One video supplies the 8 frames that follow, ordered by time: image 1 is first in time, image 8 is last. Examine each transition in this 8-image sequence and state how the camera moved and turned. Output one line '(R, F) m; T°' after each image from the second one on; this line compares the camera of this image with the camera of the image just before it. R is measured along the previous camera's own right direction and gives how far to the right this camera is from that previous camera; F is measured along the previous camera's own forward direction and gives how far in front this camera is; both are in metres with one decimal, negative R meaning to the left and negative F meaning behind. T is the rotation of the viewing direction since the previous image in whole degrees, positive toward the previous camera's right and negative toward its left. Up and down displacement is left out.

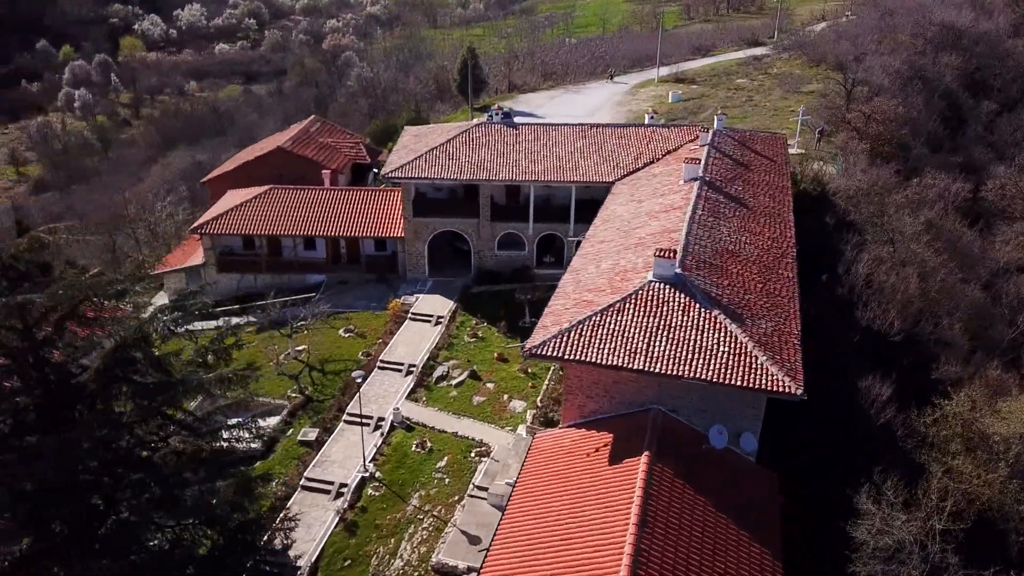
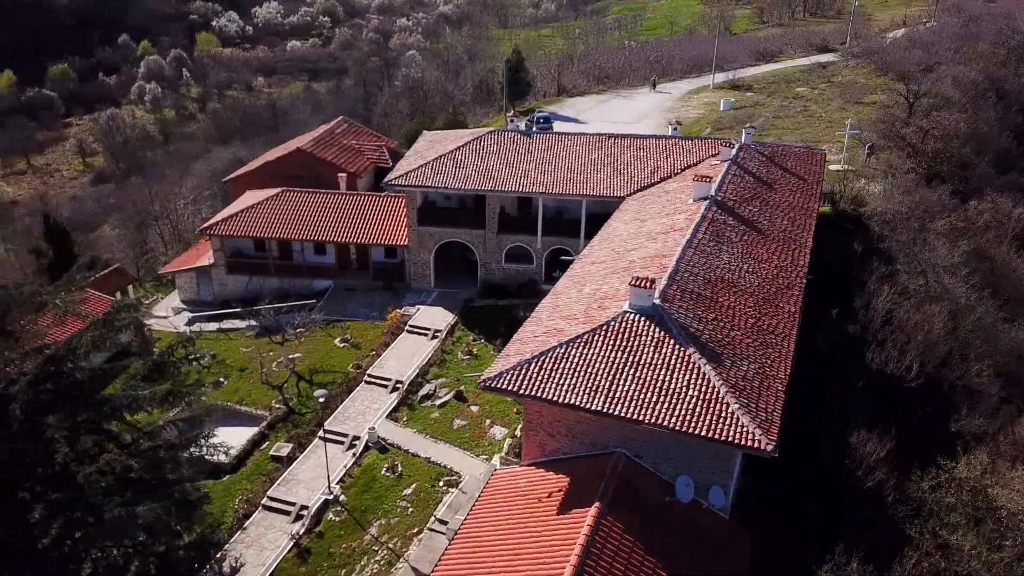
(+2.4, +1.4) m; -5°
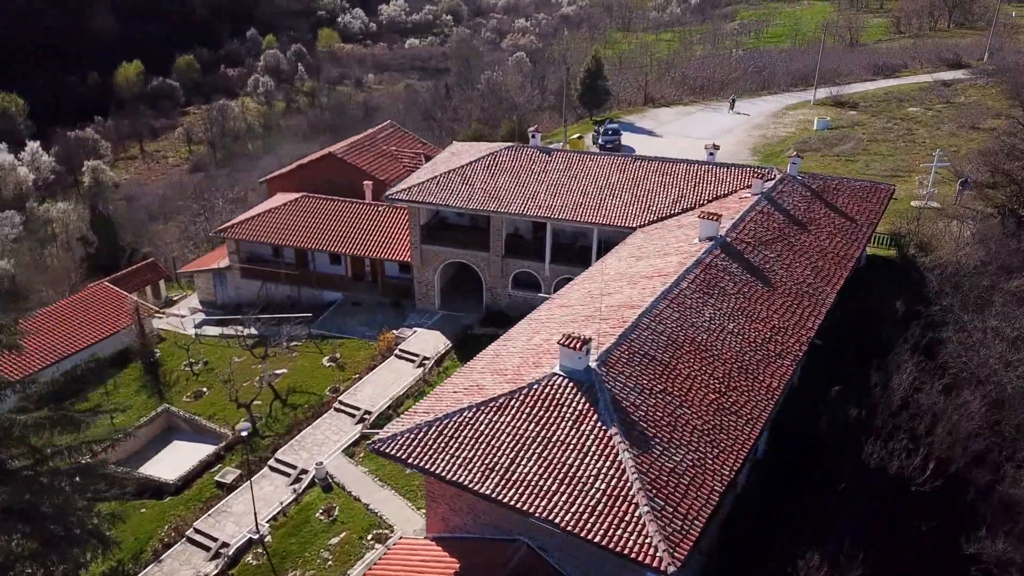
(+4.0, +2.6) m; -9°
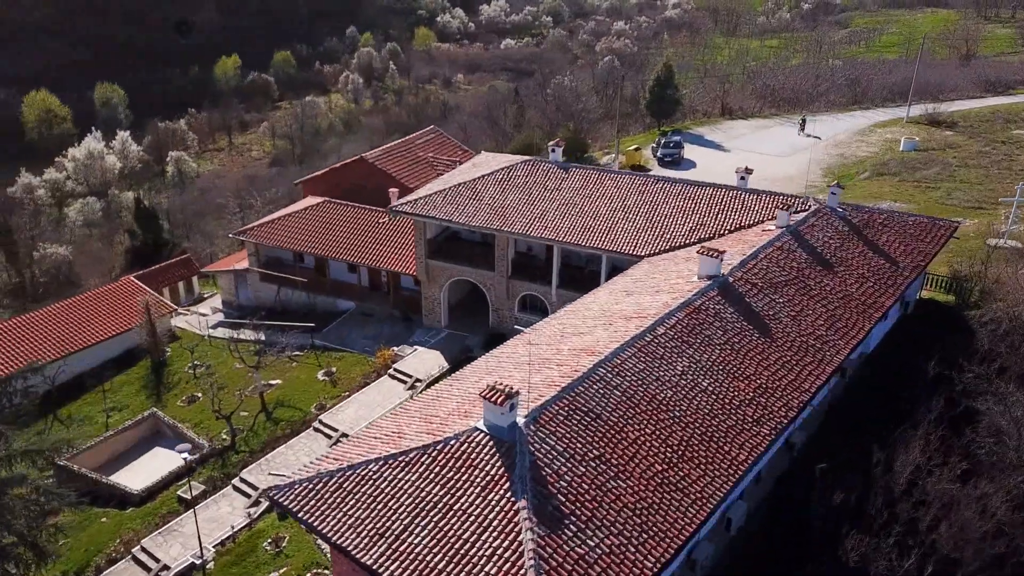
(+3.0, +1.9) m; -7°
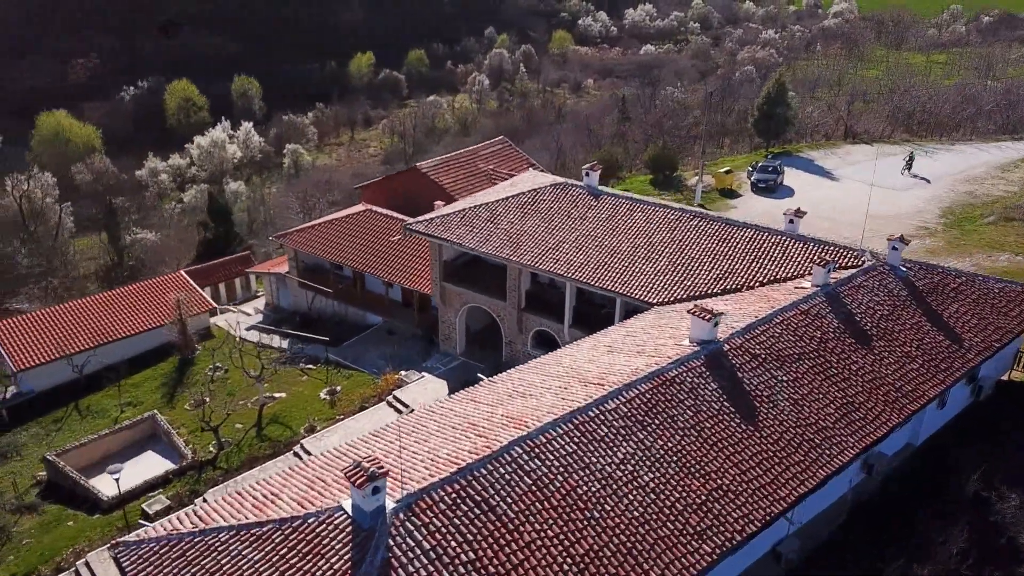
(+3.7, +2.5) m; -10°
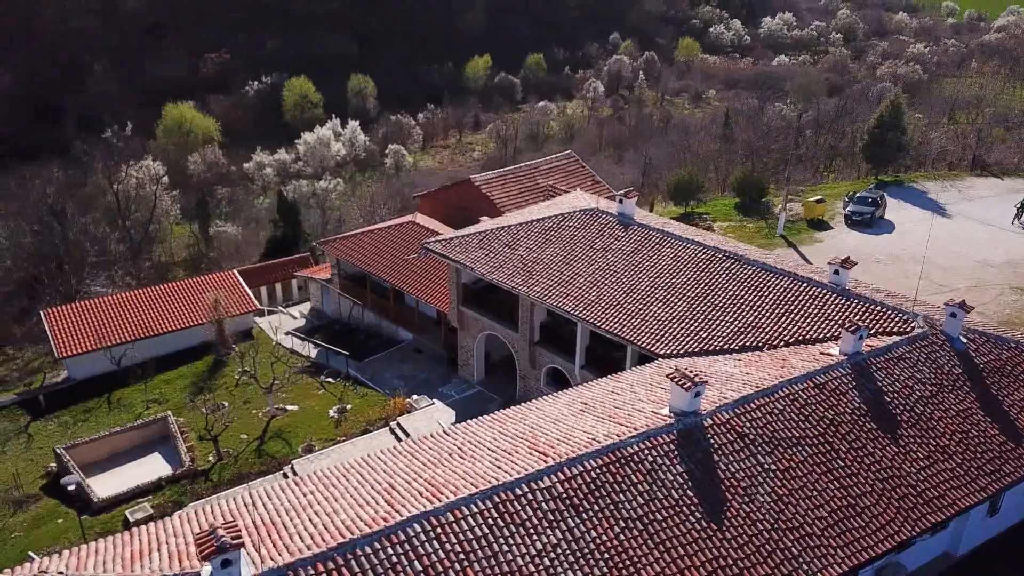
(+2.9, +1.9) m; -9°
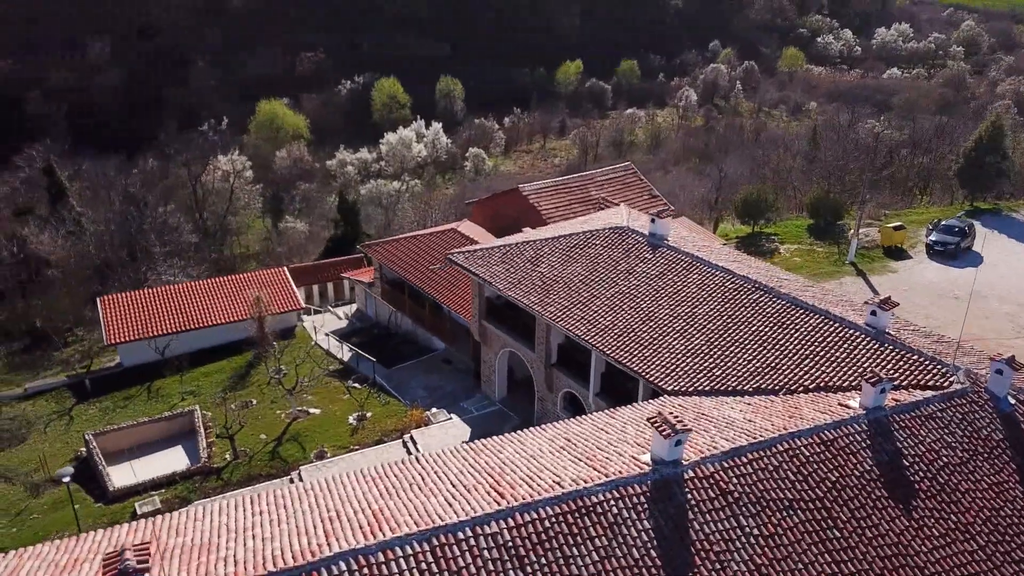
(+1.9, +1.0) m; -7°
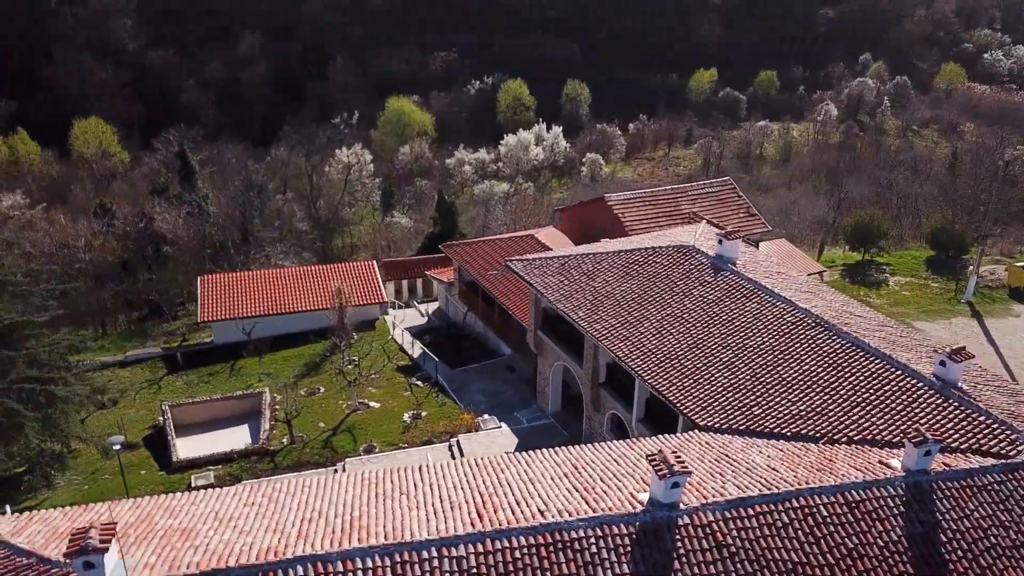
(+1.9, +0.6) m; -9°
